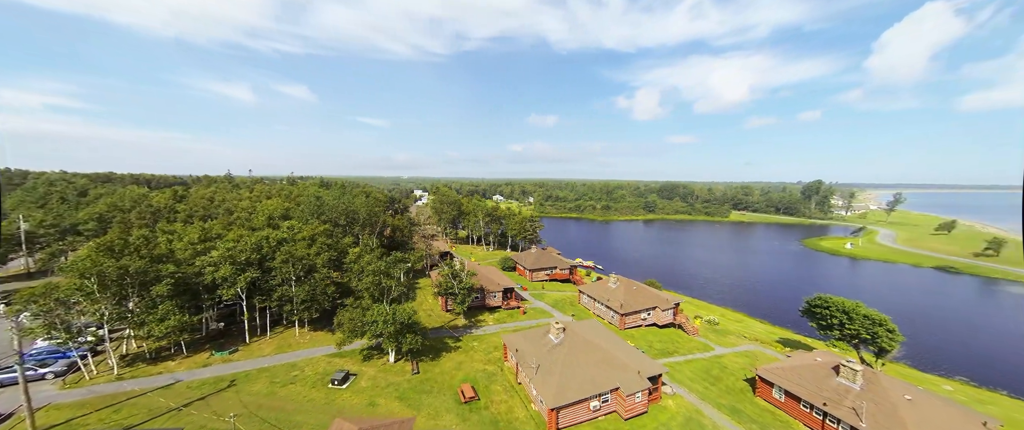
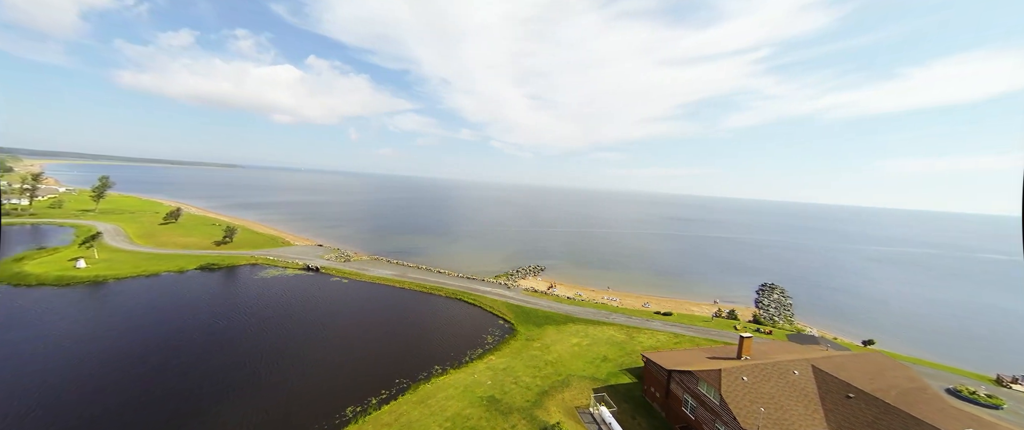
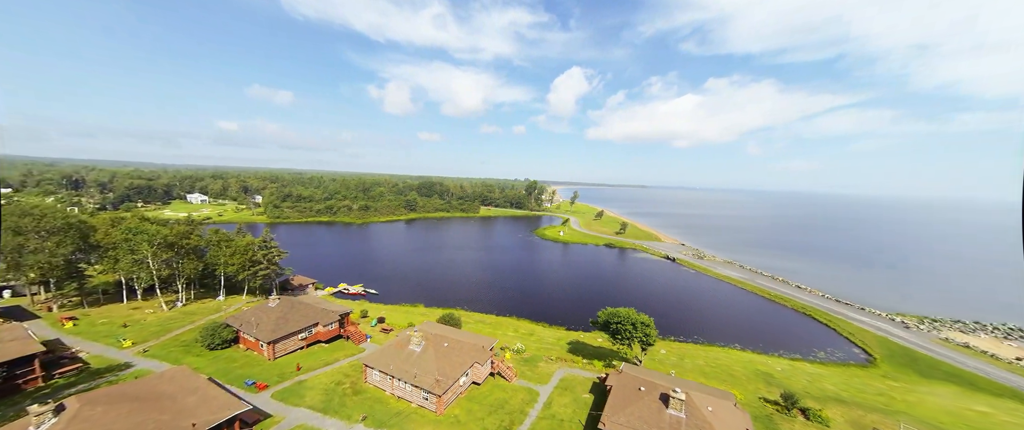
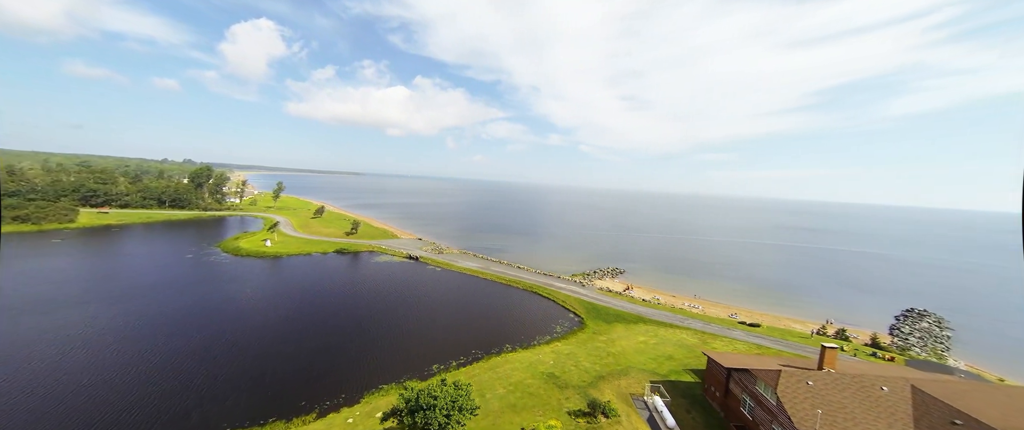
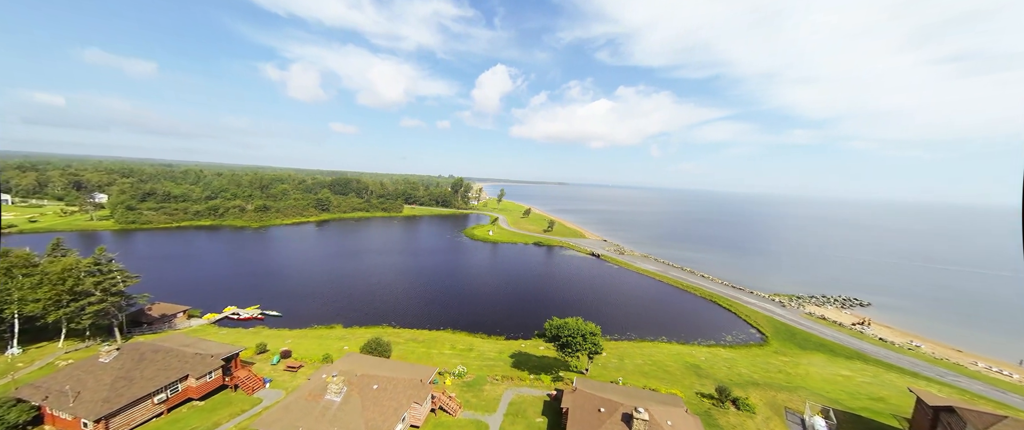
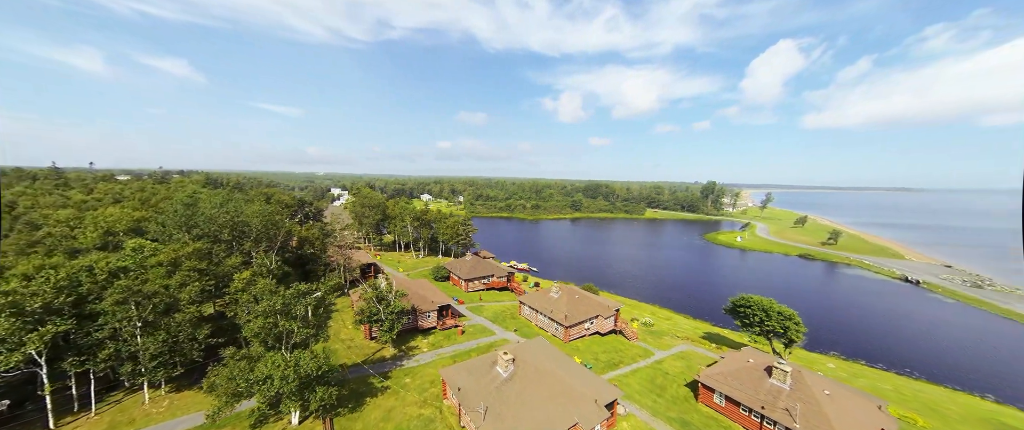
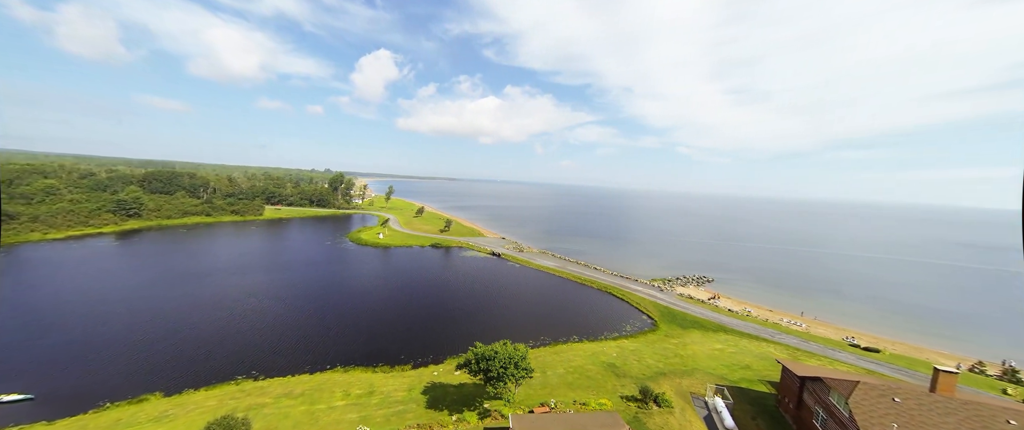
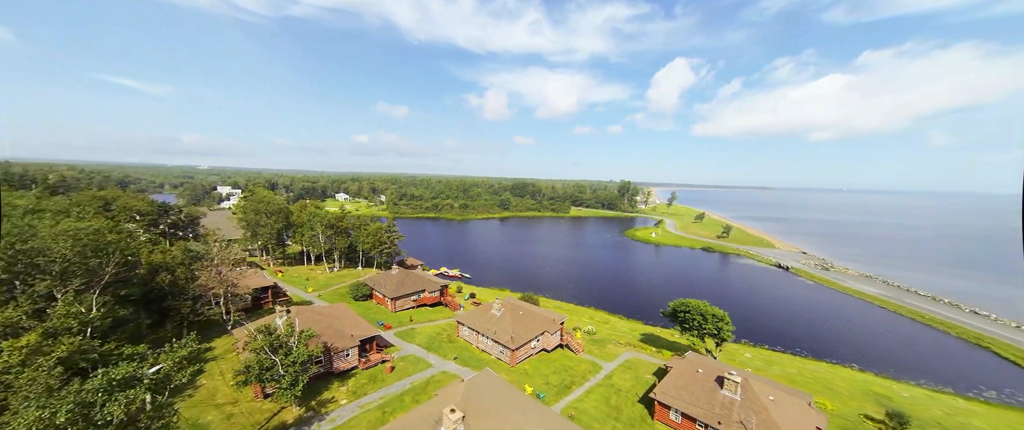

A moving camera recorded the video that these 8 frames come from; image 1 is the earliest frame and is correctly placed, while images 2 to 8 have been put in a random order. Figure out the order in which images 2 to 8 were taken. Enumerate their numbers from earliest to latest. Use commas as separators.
6, 8, 3, 5, 7, 4, 2
